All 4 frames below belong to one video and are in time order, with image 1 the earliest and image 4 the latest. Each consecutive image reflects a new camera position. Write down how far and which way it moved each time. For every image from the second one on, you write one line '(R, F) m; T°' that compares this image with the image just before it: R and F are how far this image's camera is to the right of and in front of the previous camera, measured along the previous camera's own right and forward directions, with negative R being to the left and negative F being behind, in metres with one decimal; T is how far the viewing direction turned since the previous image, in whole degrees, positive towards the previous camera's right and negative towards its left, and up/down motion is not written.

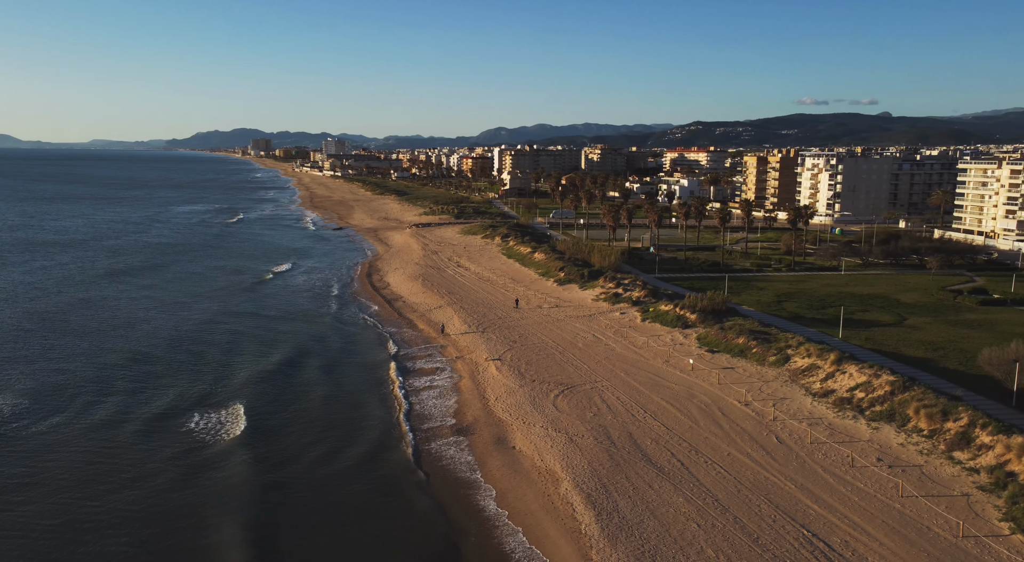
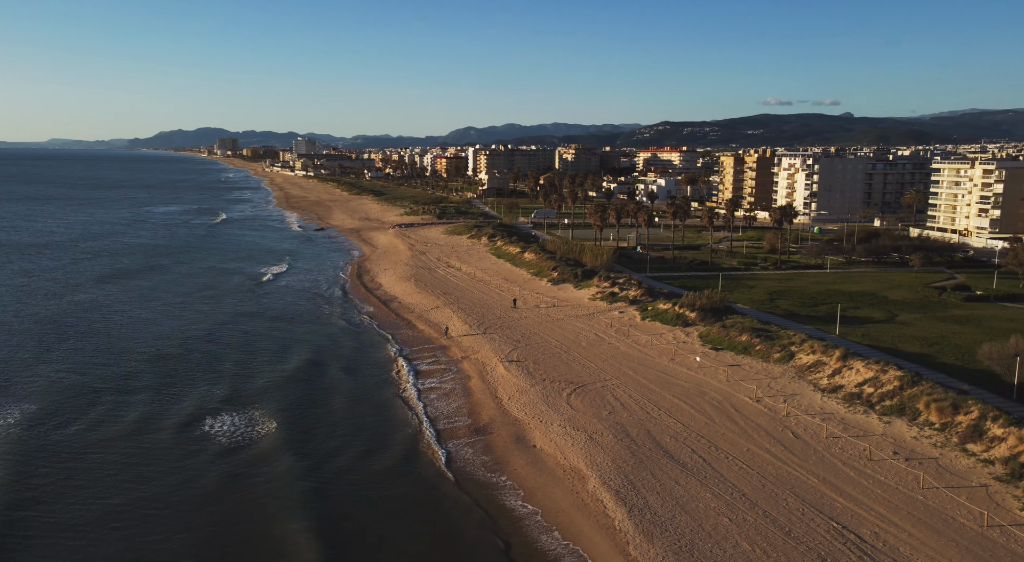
(-1.8, -0.1) m; +2°
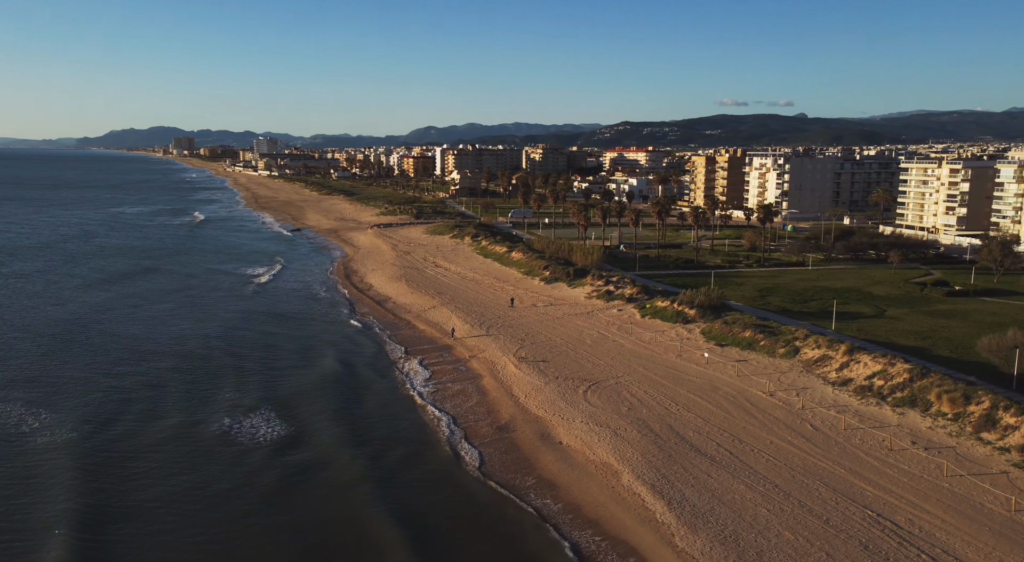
(-2.3, -0.1) m; +3°
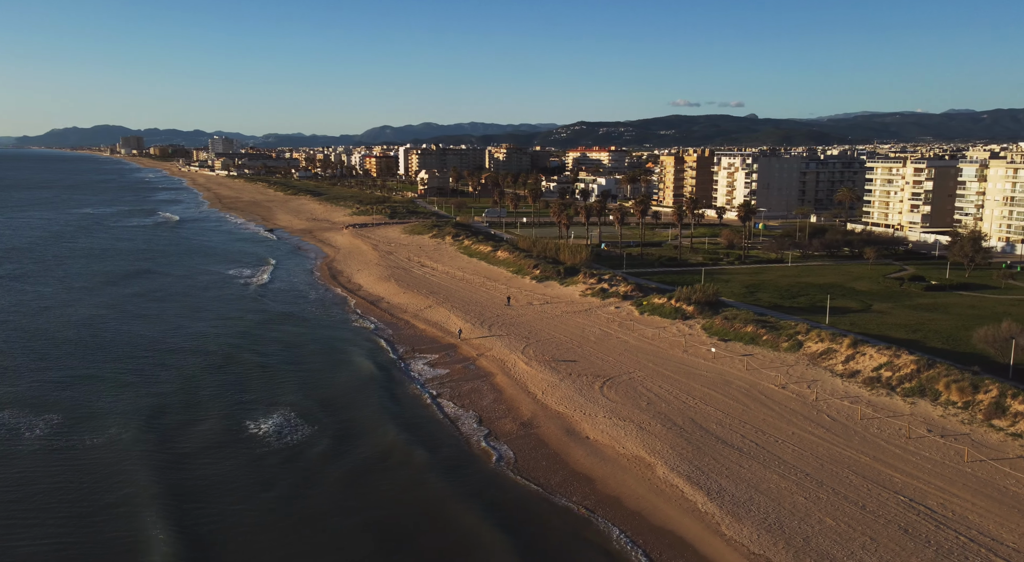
(-2.6, -0.1) m; +3°
